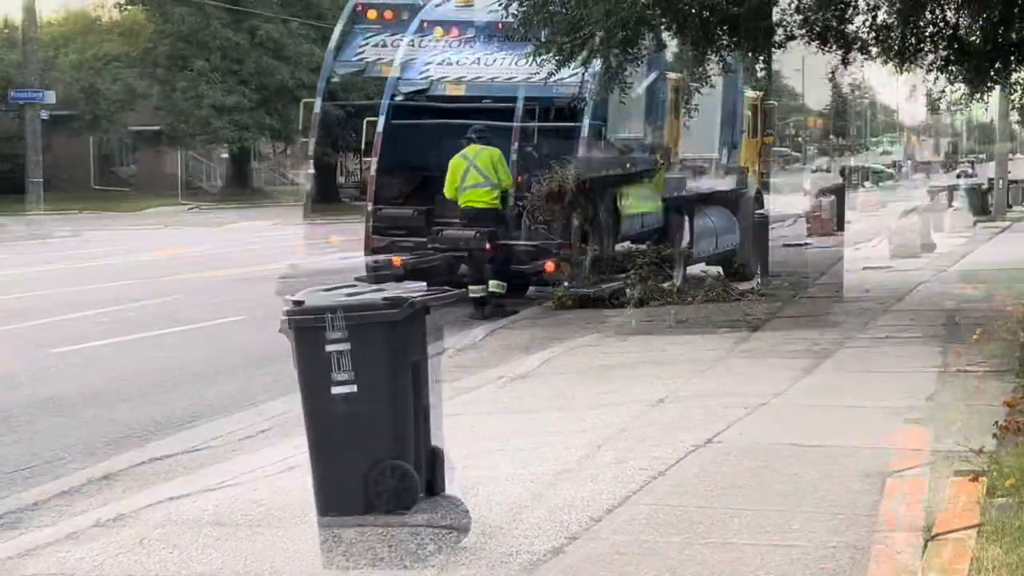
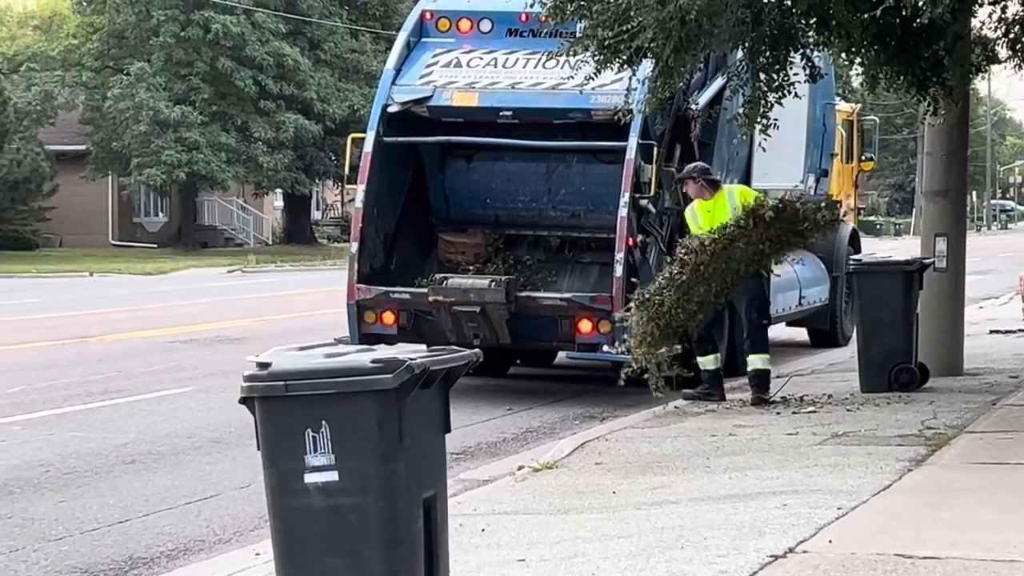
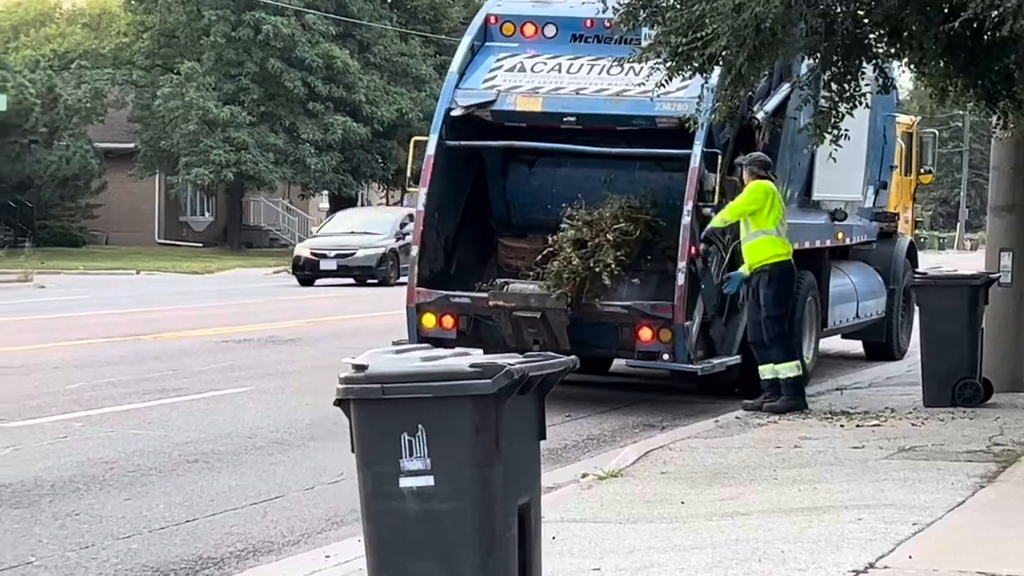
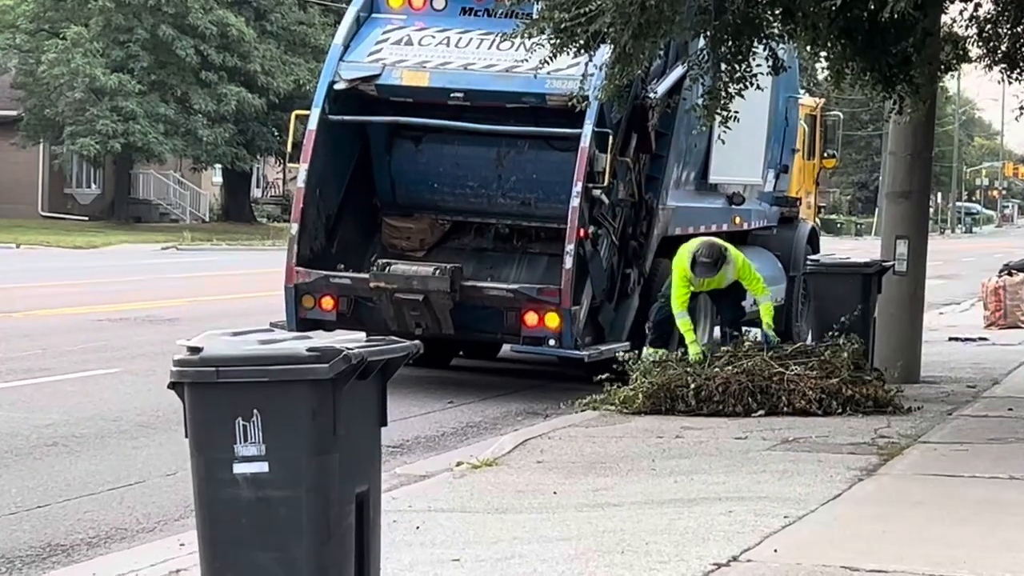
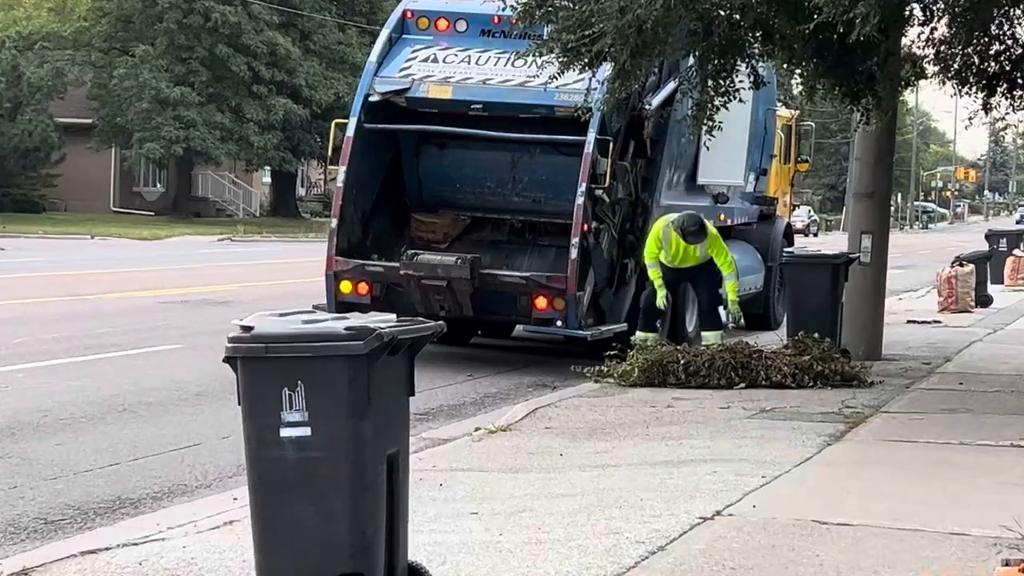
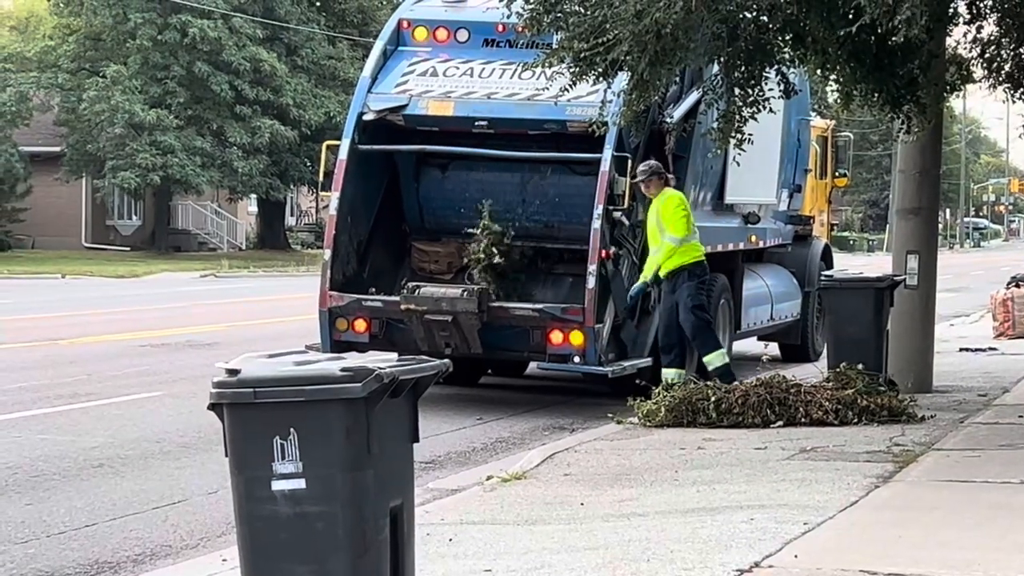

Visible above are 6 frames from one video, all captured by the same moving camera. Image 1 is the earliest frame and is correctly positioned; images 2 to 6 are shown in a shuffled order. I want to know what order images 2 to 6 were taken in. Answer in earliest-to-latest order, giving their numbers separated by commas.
5, 4, 6, 2, 3
